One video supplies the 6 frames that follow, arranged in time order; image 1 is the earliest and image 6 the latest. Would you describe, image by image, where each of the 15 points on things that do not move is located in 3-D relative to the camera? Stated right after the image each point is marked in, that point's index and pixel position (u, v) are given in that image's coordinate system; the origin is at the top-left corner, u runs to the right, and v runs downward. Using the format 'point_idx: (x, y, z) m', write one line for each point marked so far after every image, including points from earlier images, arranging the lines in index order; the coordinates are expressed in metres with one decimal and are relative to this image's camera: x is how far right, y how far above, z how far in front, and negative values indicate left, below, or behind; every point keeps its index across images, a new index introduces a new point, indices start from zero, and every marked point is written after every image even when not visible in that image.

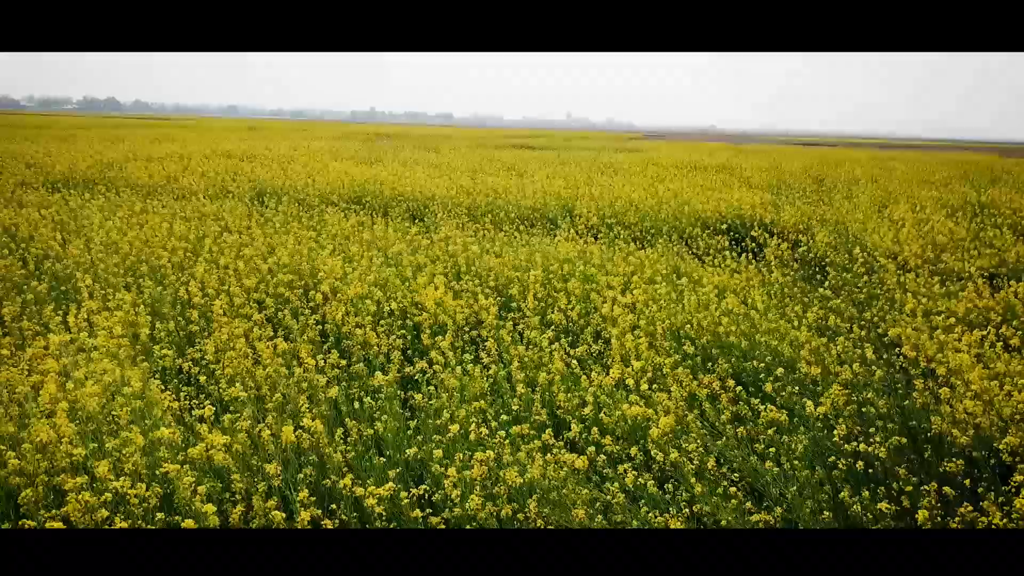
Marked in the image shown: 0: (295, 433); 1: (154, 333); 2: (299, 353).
0: (-0.6, -0.3, +2.2) m
1: (-1.0, -0.1, +2.4) m
2: (-0.6, -0.2, +2.4) m
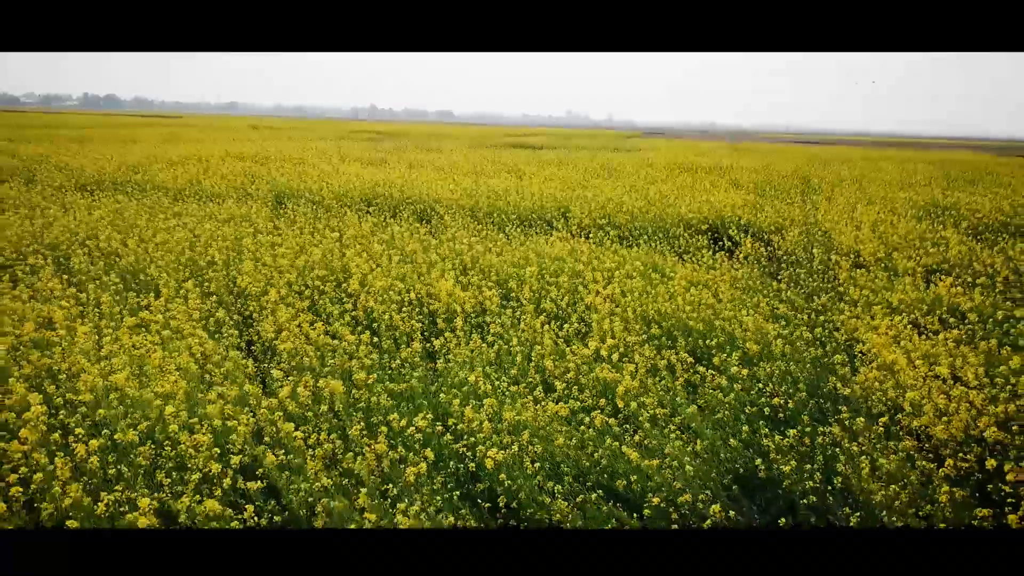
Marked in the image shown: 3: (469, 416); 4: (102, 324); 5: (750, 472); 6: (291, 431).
0: (-0.6, -0.3, +2.7) m
1: (-1.0, -0.1, +2.9) m
2: (-0.6, -0.2, +2.8) m
3: (-0.1, -0.4, +2.6) m
4: (-1.3, -0.1, +2.8) m
5: (+0.7, -0.5, +2.6) m
6: (-0.7, -0.4, +2.6) m
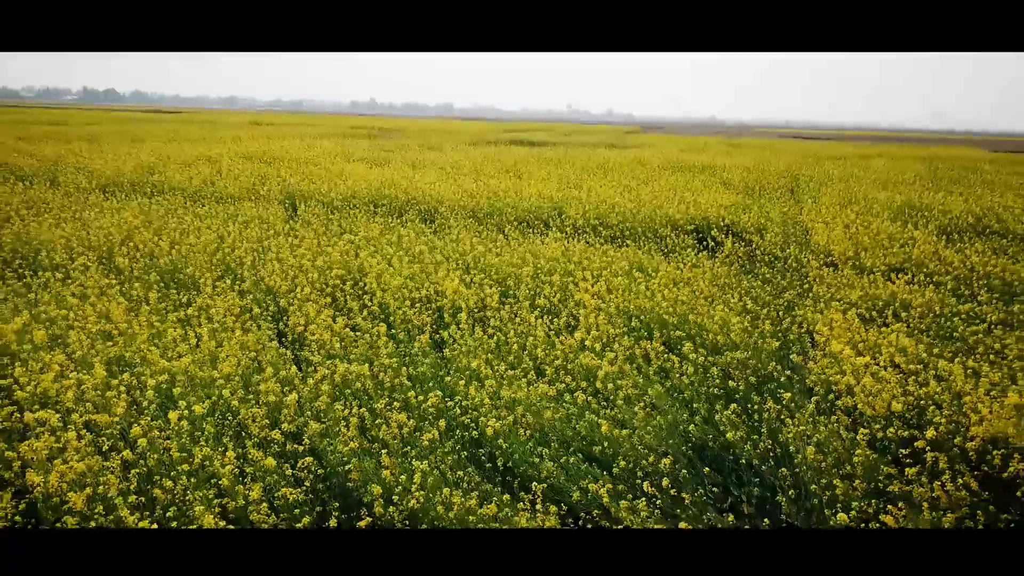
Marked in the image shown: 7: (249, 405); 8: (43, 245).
0: (-0.6, -0.3, +3.0) m
1: (-1.0, -0.1, +3.2) m
2: (-0.6, -0.1, +3.2) m
3: (-0.1, -0.4, +3.0) m
4: (-1.3, -0.1, +3.2) m
5: (+0.7, -0.5, +2.9) m
6: (-0.7, -0.4, +2.9) m
7: (-0.9, -0.4, +2.9) m
8: (-1.9, +0.2, +3.3) m
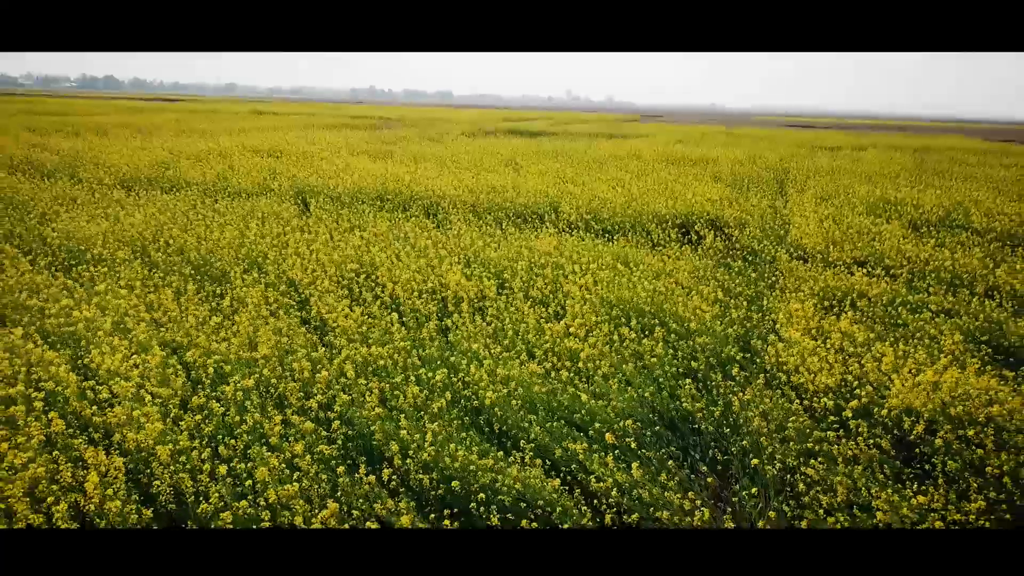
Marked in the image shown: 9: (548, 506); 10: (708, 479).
0: (-0.6, -0.3, +3.4) m
1: (-1.0, -0.1, +3.6) m
2: (-0.6, -0.1, +3.6) m
3: (-0.2, -0.4, +3.4) m
4: (-1.3, -0.1, +3.6) m
5: (+0.7, -0.5, +3.3) m
6: (-0.7, -0.4, +3.3) m
7: (-0.9, -0.4, +3.3) m
8: (-1.9, +0.2, +3.7) m
9: (+0.1, -0.8, +3.1) m
10: (+0.7, -0.7, +3.2) m
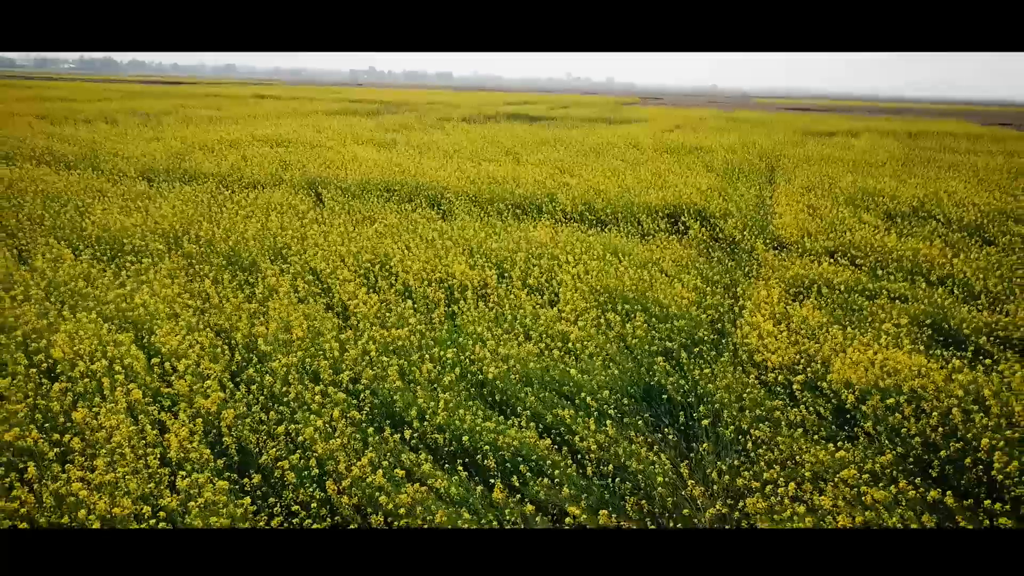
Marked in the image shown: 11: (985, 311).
0: (-0.6, -0.2, +3.8) m
1: (-1.0, 0.0, +4.0) m
2: (-0.6, -0.1, +4.0) m
3: (-0.2, -0.3, +3.8) m
4: (-1.3, 0.0, +4.0) m
5: (+0.7, -0.5, +3.7) m
6: (-0.7, -0.3, +3.8) m
7: (-0.9, -0.3, +3.8) m
8: (-1.9, +0.3, +4.1) m
9: (+0.1, -0.7, +3.6) m
10: (+0.7, -0.7, +3.6) m
11: (+2.1, -0.1, +3.8) m
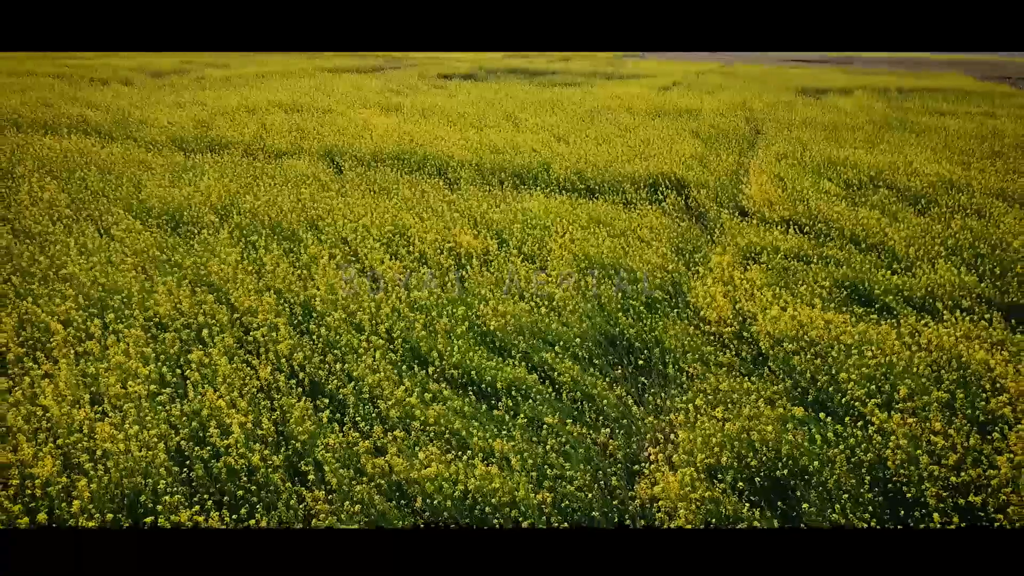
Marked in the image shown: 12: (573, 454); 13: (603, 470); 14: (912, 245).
0: (-0.6, 0.0, +4.7) m
1: (-1.0, +0.2, +4.8) m
2: (-0.6, +0.1, +4.8) m
3: (-0.2, -0.1, +4.6) m
4: (-1.3, +0.2, +4.8) m
5: (+0.7, -0.3, +4.6) m
6: (-0.7, -0.2, +4.6) m
7: (-0.9, -0.1, +4.6) m
8: (-1.9, +0.5, +4.9) m
9: (+0.1, -0.5, +4.4) m
10: (+0.7, -0.5, +4.4) m
11: (+2.1, +0.1, +4.6) m
12: (+0.3, -0.9, +4.4) m
13: (+0.5, -1.0, +4.4) m
14: (+2.2, +0.2, +4.7) m
